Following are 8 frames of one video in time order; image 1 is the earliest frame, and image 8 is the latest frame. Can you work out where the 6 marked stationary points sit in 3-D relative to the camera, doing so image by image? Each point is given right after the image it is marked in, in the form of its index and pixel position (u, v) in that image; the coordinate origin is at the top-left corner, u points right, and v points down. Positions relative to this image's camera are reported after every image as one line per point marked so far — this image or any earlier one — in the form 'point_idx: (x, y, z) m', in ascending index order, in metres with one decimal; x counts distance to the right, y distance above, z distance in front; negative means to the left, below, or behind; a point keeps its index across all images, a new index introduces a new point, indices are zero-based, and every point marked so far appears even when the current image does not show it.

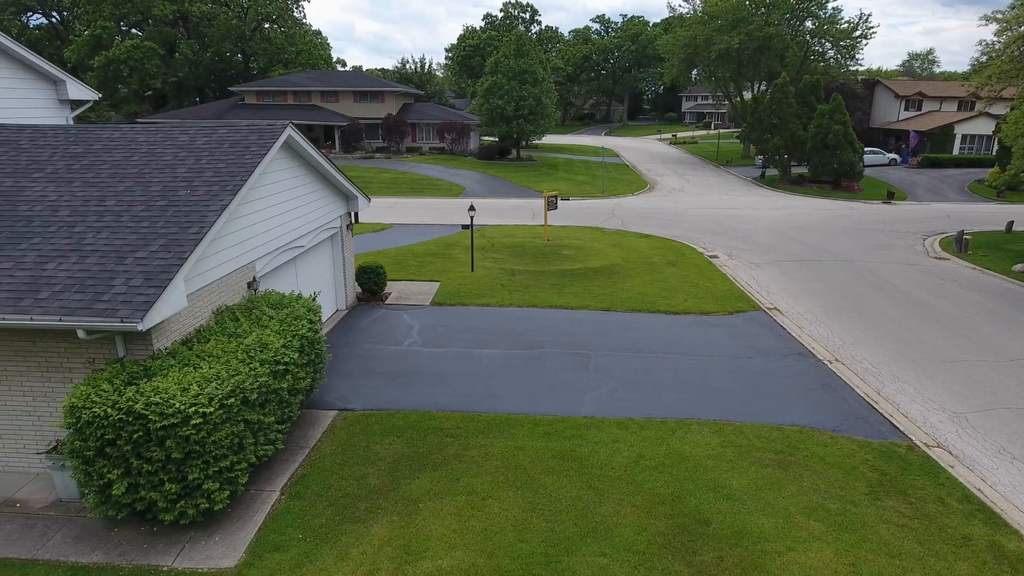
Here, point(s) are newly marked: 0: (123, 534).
0: (-3.8, -2.4, +6.7) m
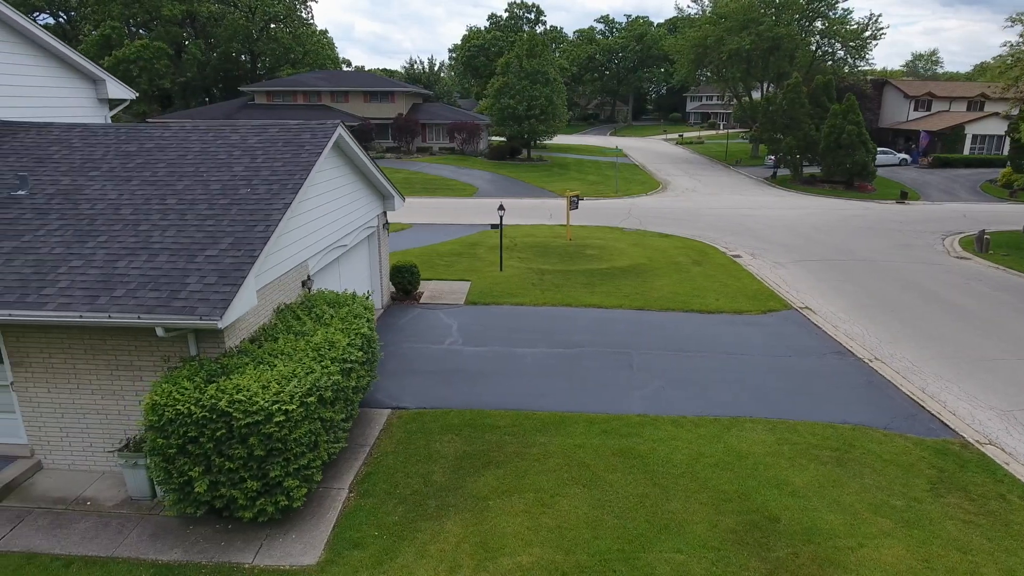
0: (-3.0, -2.4, +6.7) m
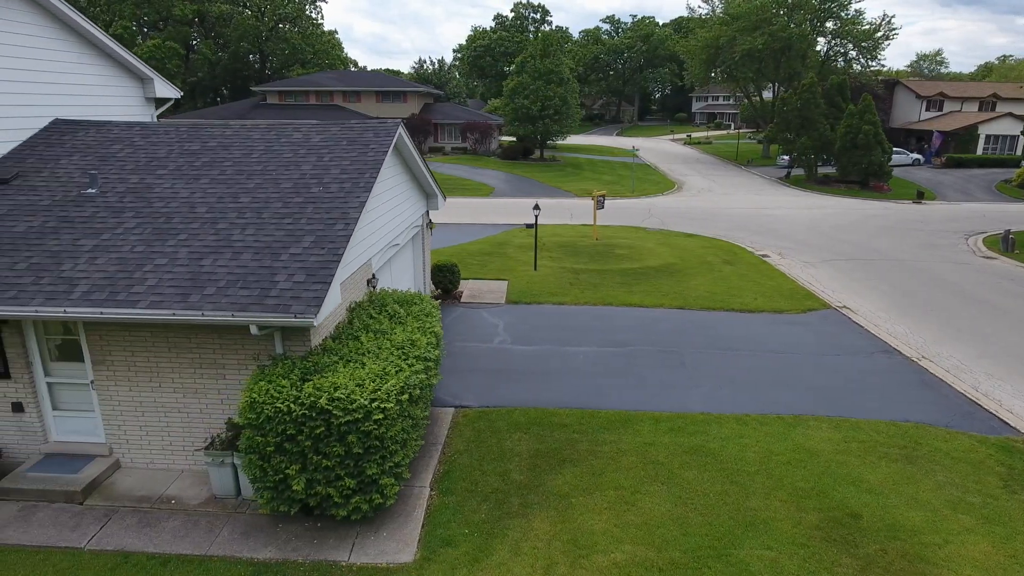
0: (-2.2, -2.3, +6.7) m
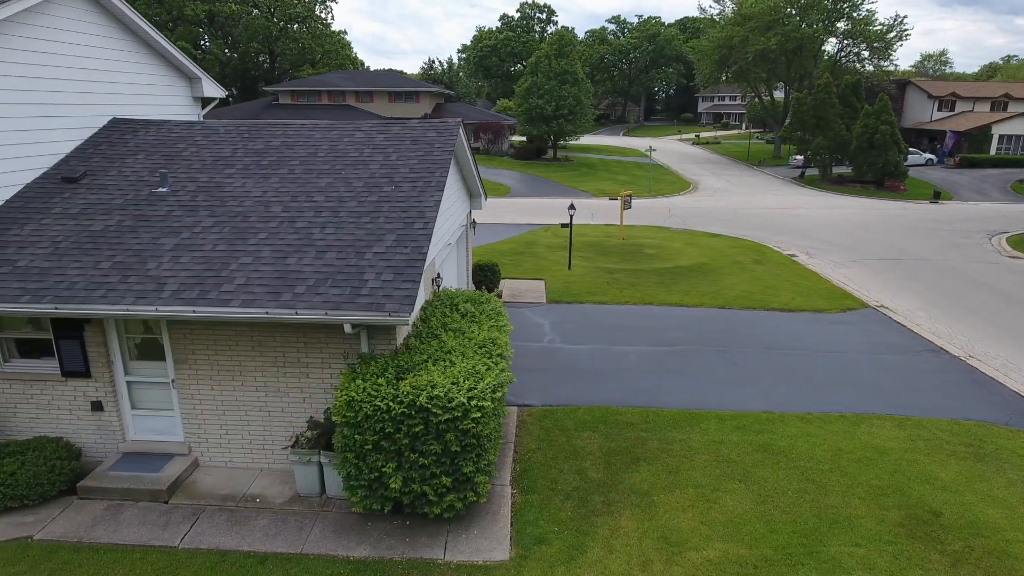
0: (-1.3, -2.3, +6.7) m
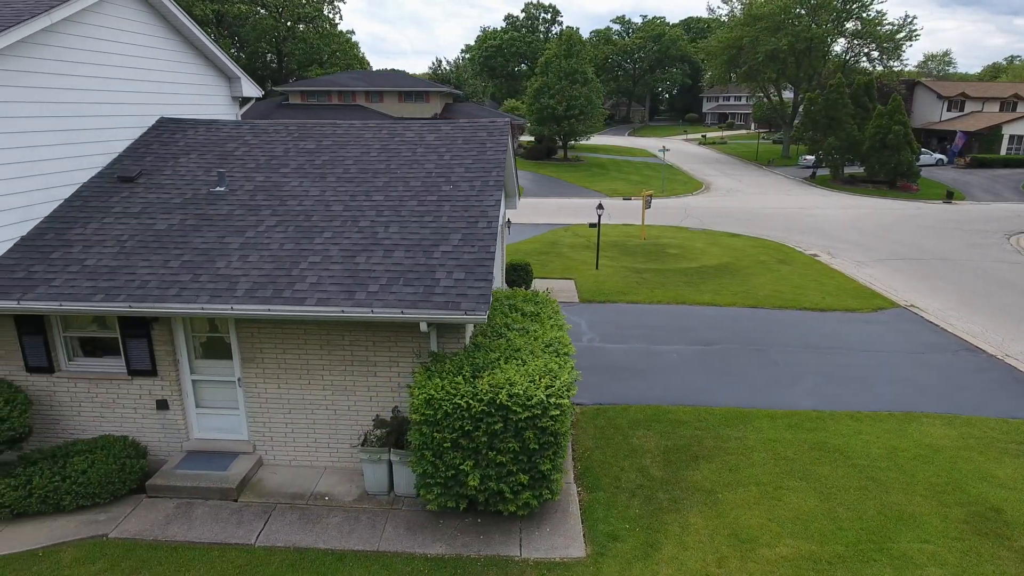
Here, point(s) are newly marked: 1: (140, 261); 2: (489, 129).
0: (-0.6, -2.3, +6.7) m
1: (-3.9, +0.3, +7.1) m
2: (-0.3, +2.2, +9.5) m
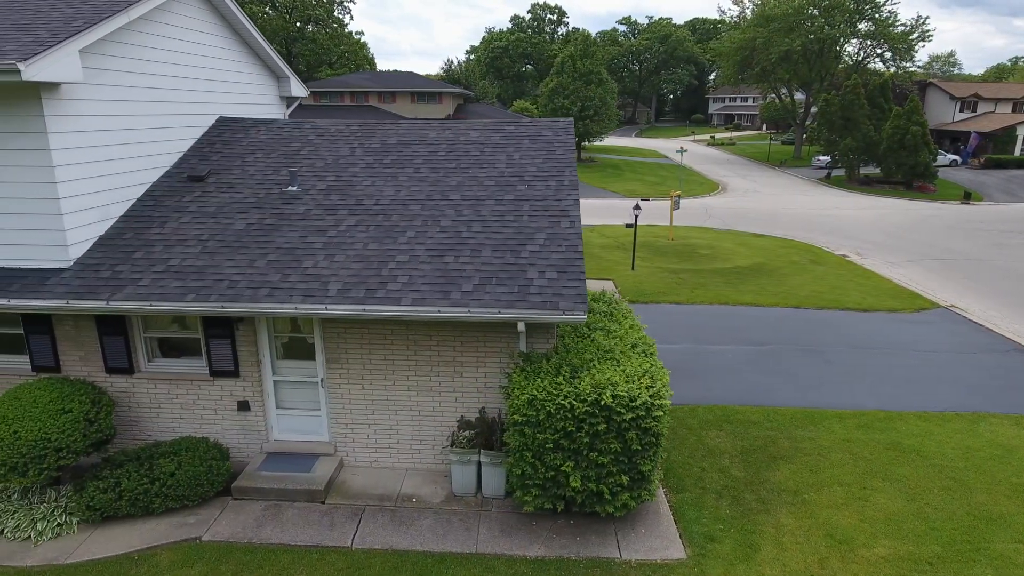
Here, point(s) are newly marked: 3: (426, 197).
0: (+0.3, -2.3, +6.6) m
1: (-2.9, +0.3, +7.1) m
2: (+0.6, +2.2, +9.5) m
3: (-1.0, +1.1, +8.1) m
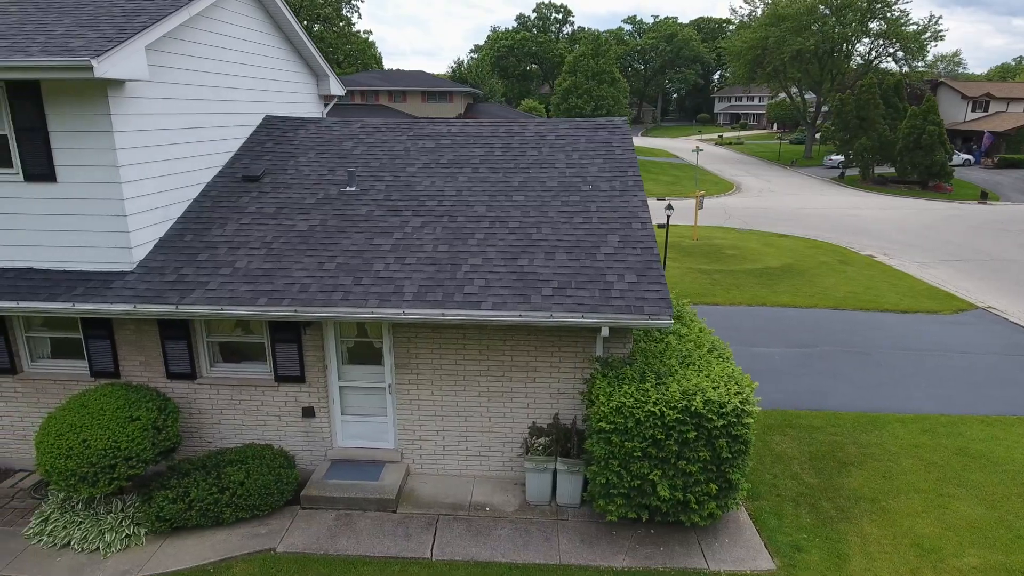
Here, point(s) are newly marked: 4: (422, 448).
0: (+1.1, -2.3, +6.5) m
1: (-2.2, +0.3, +6.9) m
2: (+1.3, +2.2, +9.3) m
3: (-0.3, +1.0, +7.9) m
4: (-1.0, -1.7, +7.3) m
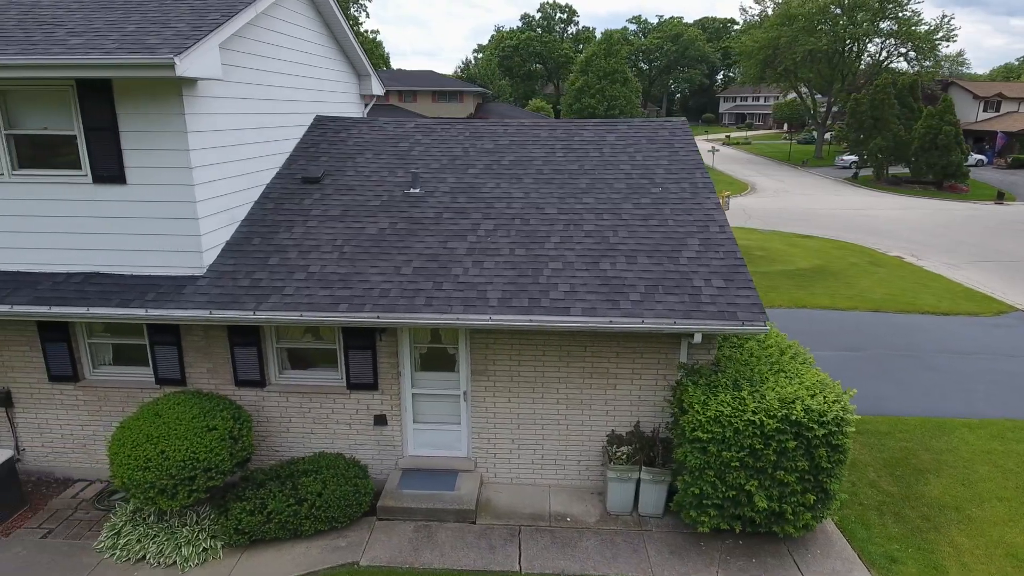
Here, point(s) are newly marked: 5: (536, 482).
0: (+1.9, -2.4, +6.3) m
1: (-1.4, +0.2, +6.7) m
2: (+2.1, +2.1, +9.1) m
3: (+0.5, +1.0, +7.7) m
4: (-0.2, -1.7, +7.1) m
5: (+0.2, -2.0, +7.2) m
